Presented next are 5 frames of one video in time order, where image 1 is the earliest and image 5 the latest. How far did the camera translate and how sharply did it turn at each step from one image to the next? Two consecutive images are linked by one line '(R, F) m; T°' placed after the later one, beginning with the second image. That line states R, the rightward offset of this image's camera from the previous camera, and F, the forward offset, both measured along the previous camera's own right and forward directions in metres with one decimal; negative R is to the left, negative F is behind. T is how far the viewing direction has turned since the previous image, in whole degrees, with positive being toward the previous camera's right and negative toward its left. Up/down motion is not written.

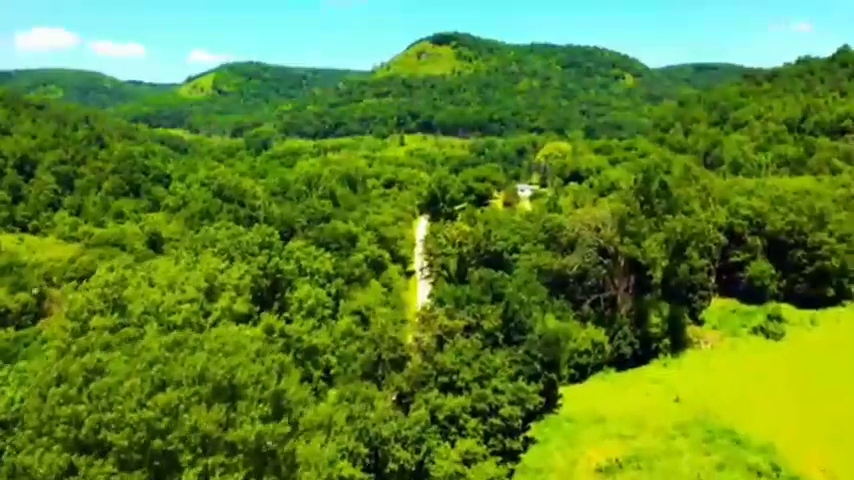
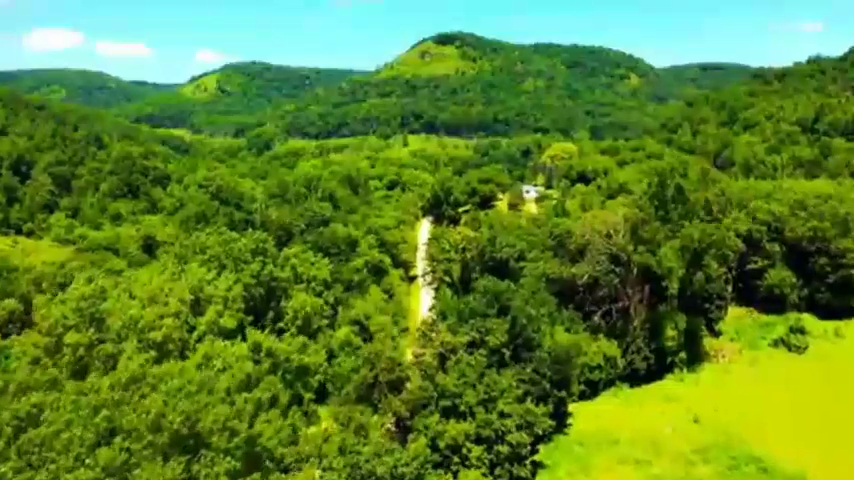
(+0.2, +3.9) m; 0°
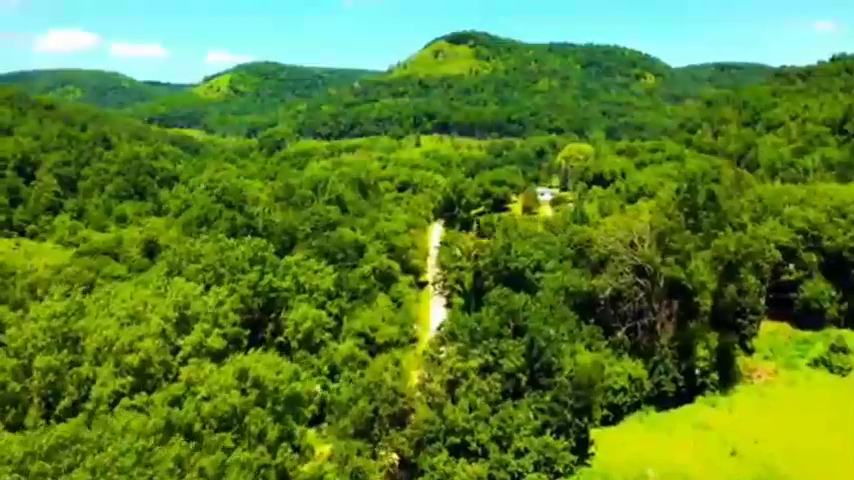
(+0.2, +5.1) m; -1°
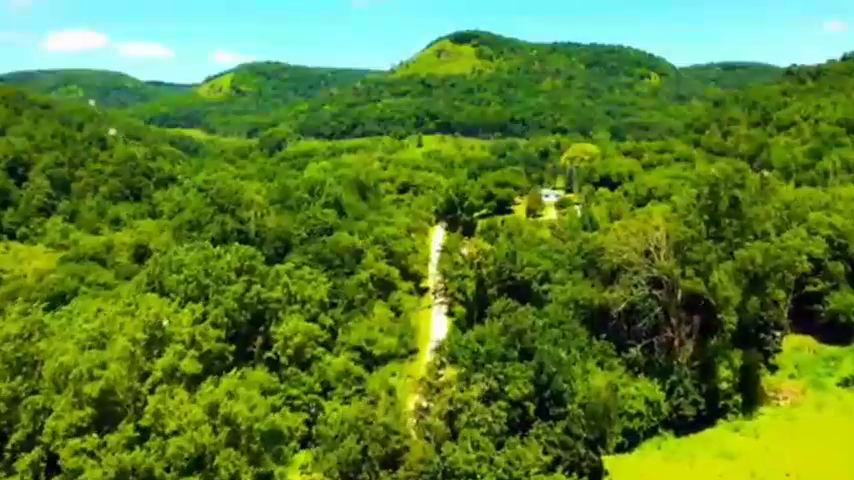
(+0.2, +4.8) m; 0°
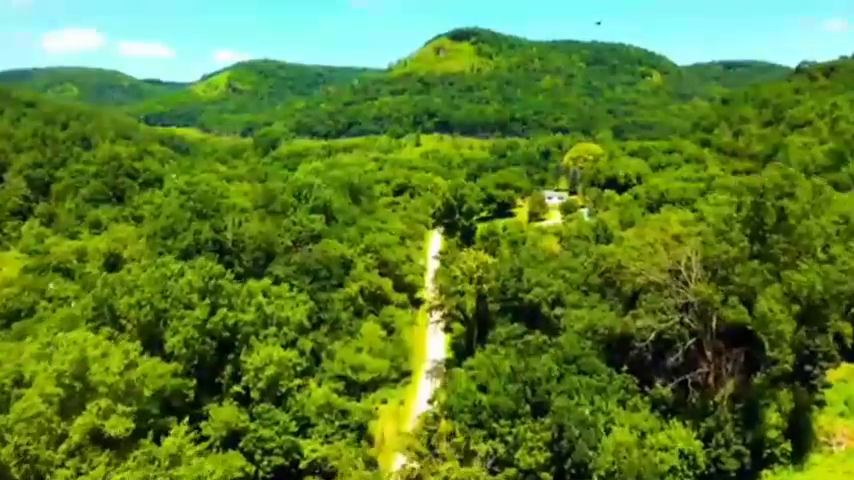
(+0.3, +8.9) m; 0°
